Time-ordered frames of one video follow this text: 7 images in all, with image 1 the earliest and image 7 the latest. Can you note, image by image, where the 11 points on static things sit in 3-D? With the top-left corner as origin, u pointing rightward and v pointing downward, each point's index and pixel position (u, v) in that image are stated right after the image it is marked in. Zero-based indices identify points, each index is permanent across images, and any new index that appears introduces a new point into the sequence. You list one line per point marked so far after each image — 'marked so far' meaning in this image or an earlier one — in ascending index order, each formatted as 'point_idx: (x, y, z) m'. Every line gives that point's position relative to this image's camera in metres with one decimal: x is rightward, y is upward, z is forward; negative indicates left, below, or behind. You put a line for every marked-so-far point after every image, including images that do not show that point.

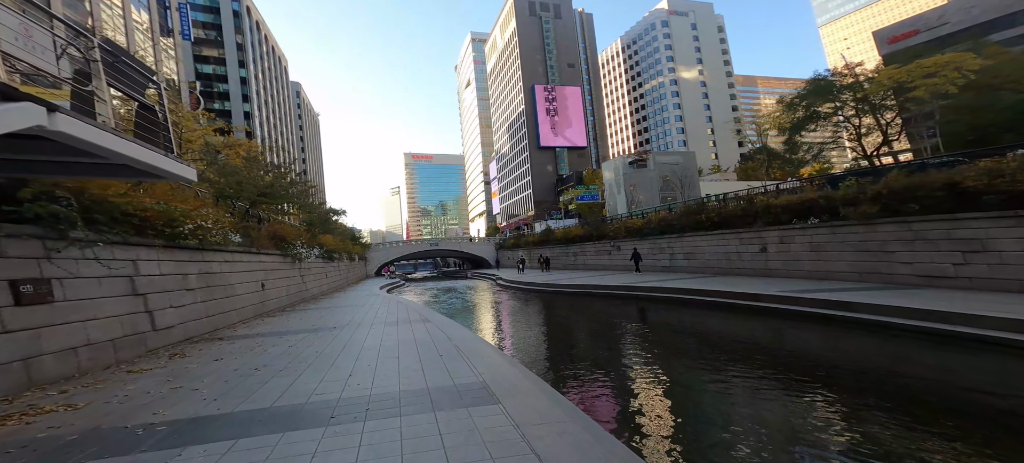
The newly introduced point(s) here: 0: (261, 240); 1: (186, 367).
0: (-8.0, -0.3, +13.1) m
1: (-4.5, -1.9, +5.7) m
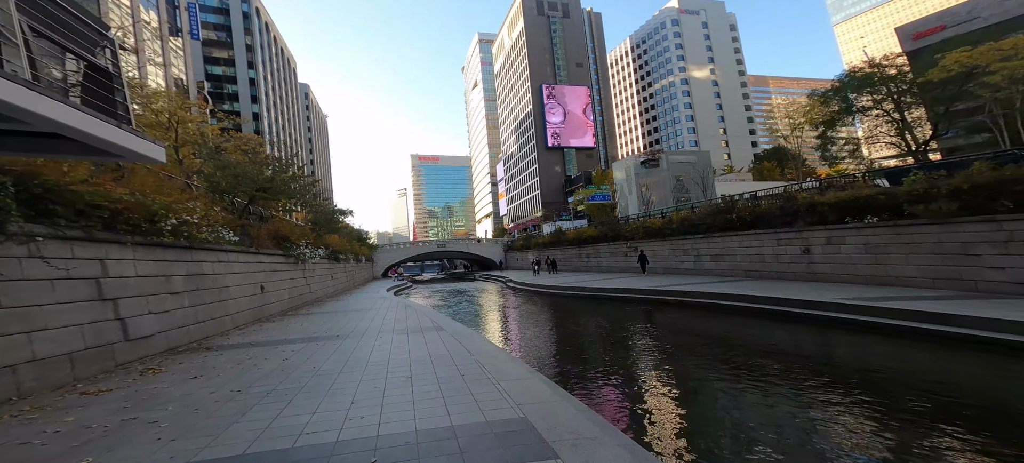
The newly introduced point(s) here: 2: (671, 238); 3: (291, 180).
0: (-7.5, -0.2, +12.2) m
1: (-4.1, -1.8, +4.8) m
2: (+7.5, -0.3, +19.4) m
3: (-8.0, +1.9, +15.2) m
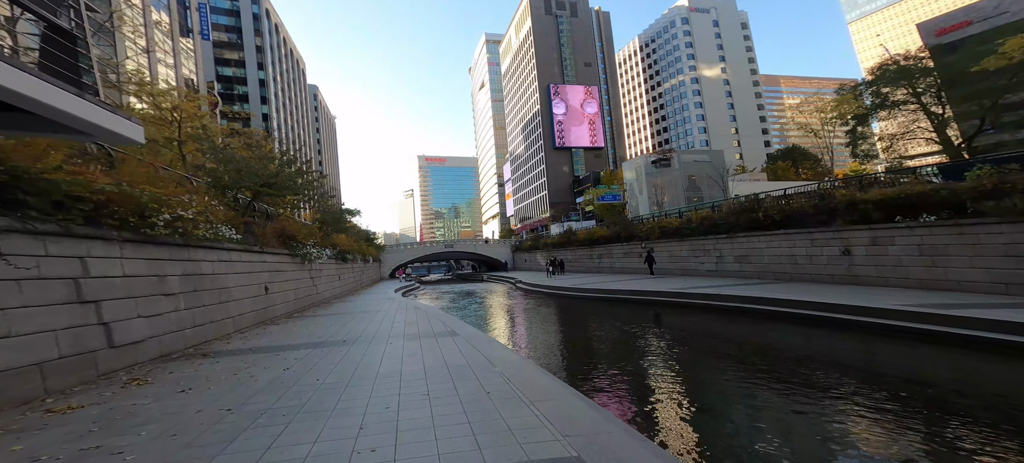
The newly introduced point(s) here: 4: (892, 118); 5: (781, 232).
0: (-7.0, -0.2, +11.7) m
1: (-3.7, -1.7, +4.1) m
2: (+8.0, -0.3, +18.6) m
3: (-7.5, +2.0, +14.6) m
4: (+15.6, +4.7, +16.9) m
5: (+8.3, 0.0, +12.7) m
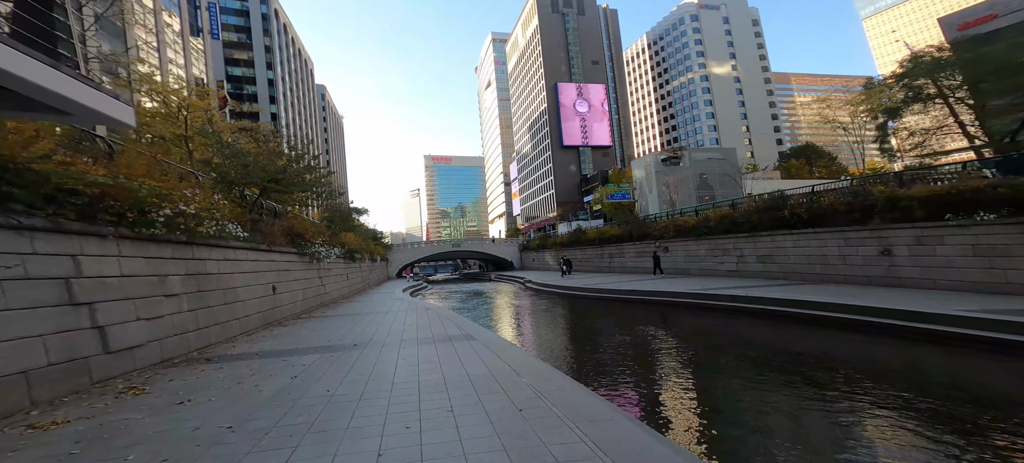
0: (-6.6, -0.1, +11.3) m
1: (-3.4, -1.7, +3.7) m
2: (+8.5, -0.3, +18.0) m
3: (-7.0, +2.0, +14.3) m
4: (+16.1, +4.7, +16.2) m
5: (+8.8, 0.0, +12.1) m
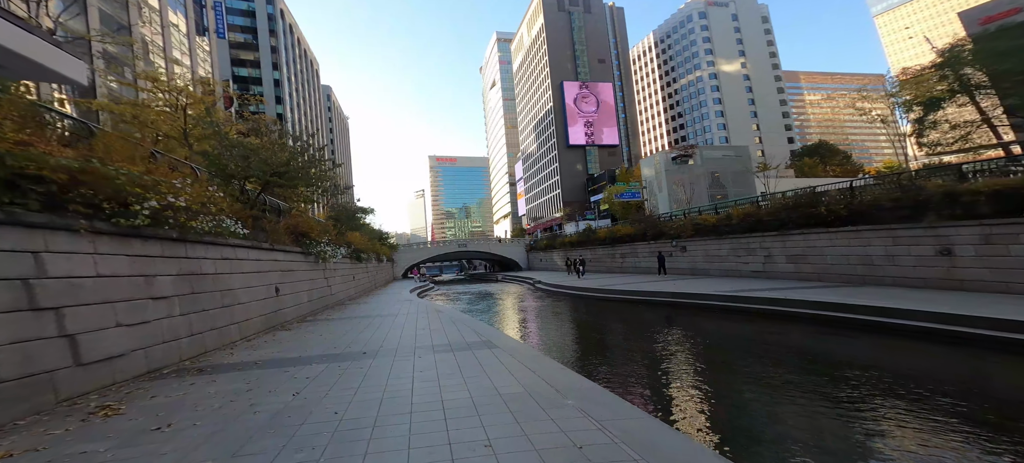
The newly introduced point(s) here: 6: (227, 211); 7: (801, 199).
0: (-6.1, 0.0, +10.6) m
1: (-3.0, -1.6, +3.0) m
2: (+9.1, -0.2, +17.2) m
3: (-6.5, +2.1, +13.6) m
4: (+16.7, +4.8, +15.3) m
5: (+9.2, +0.1, +11.3) m
6: (-5.5, +0.4, +7.9) m
7: (+9.6, +1.1, +13.6) m
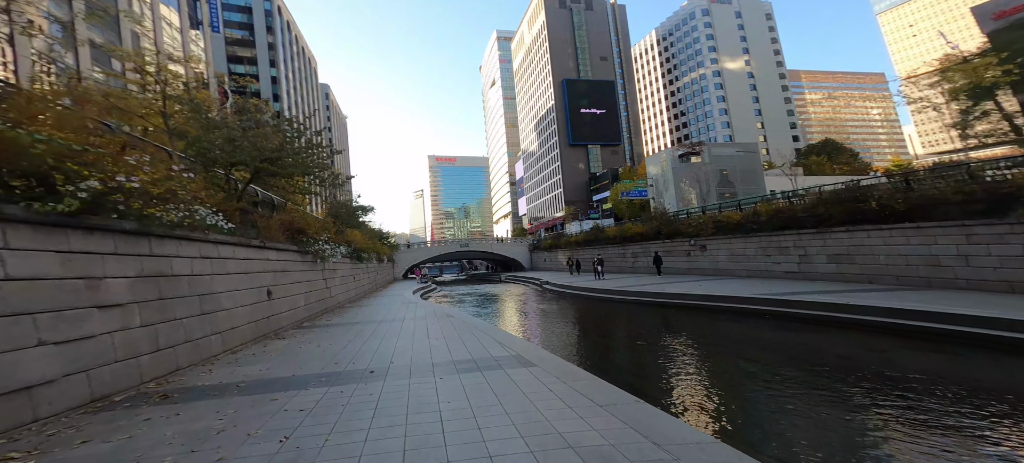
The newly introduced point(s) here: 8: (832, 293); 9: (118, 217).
0: (-5.6, +0.1, +9.4) m
1: (-2.5, -1.5, +1.8) m
2: (+9.6, -0.1, +16.0) m
3: (-6.0, +2.2, +12.4) m
4: (+17.2, +4.9, +14.1) m
5: (+9.8, +0.2, +10.1) m
6: (-4.9, +0.5, +6.7) m
7: (+10.1, +1.2, +12.4) m
8: (+8.8, -1.7, +11.3) m
9: (-4.2, +0.2, +4.4) m
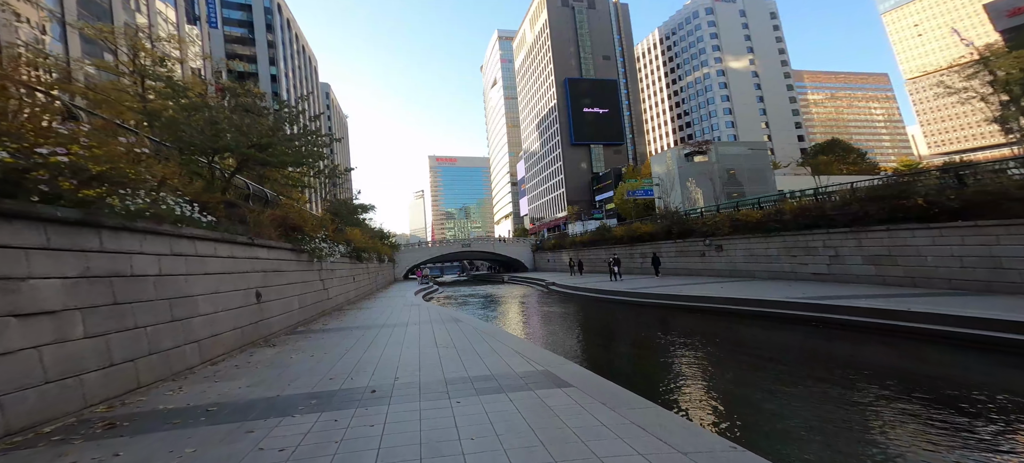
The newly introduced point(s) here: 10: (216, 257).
0: (-5.2, +0.1, +8.5) m
1: (-2.2, -1.4, +0.9) m
2: (+9.9, -0.1, +15.1) m
3: (-5.7, +2.3, +11.5) m
4: (+17.5, +4.9, +13.2) m
5: (+10.1, +0.2, +9.2) m
6: (-4.6, +0.6, +5.8) m
7: (+10.4, +1.2, +11.5) m
8: (+9.2, -1.7, +10.4) m
9: (-3.8, +0.3, +3.5) m
10: (-4.6, -0.4, +6.3) m
